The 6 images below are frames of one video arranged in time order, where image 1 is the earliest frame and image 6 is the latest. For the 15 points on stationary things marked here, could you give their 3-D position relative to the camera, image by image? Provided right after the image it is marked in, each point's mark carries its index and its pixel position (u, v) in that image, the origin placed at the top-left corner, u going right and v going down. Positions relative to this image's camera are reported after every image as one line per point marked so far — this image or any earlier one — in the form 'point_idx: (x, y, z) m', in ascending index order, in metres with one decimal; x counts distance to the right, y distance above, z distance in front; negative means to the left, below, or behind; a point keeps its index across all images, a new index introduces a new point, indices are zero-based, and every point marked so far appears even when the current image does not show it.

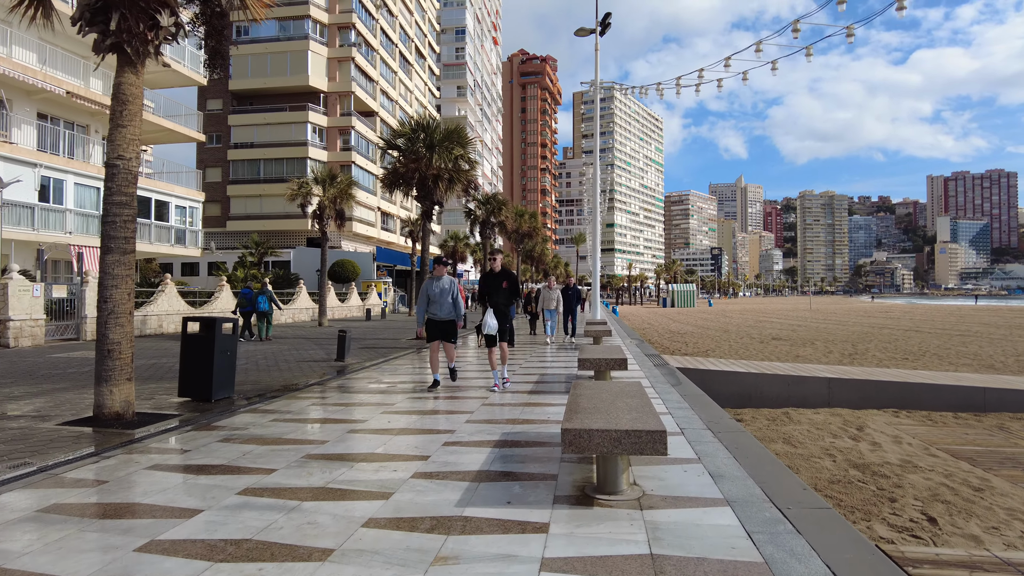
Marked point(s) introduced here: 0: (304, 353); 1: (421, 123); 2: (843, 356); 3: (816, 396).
0: (-4.2, -1.3, +13.6) m
1: (-2.3, +4.2, +16.8) m
2: (+8.1, -1.7, +16.3) m
3: (+4.5, -1.6, +9.9) m
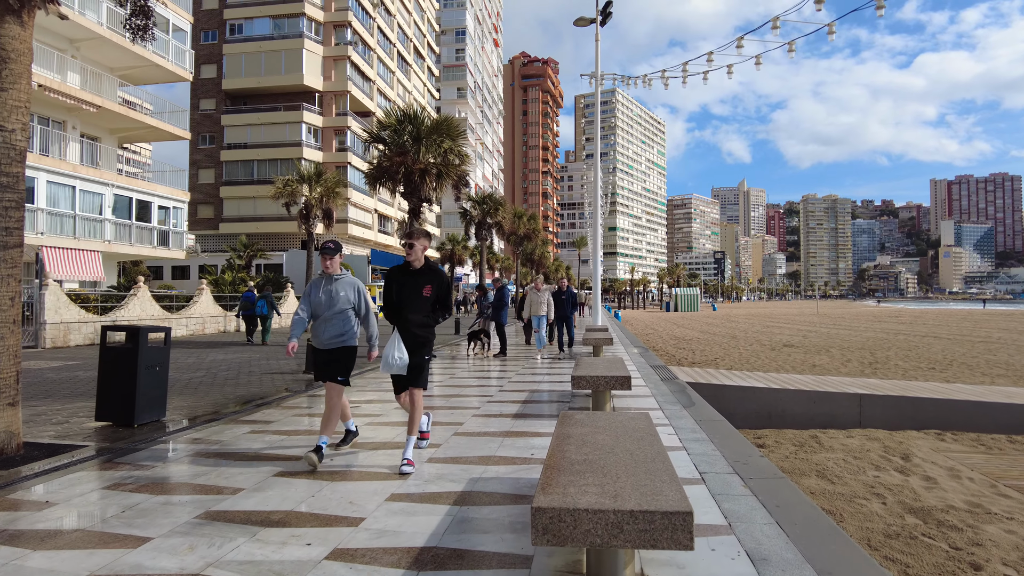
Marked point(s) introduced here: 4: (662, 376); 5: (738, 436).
0: (-4.4, -1.4, +12.4) m
1: (-2.5, +4.1, +15.6) m
2: (+8.0, -1.7, +15.1) m
3: (+4.3, -1.7, +8.7) m
4: (+2.2, -1.3, +9.9) m
5: (+1.8, -1.2, +5.4) m
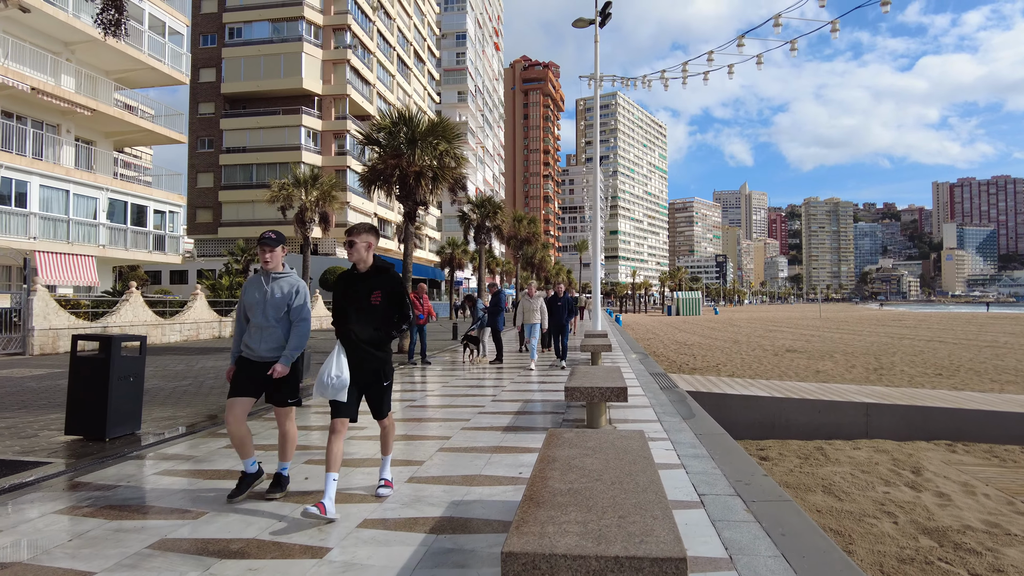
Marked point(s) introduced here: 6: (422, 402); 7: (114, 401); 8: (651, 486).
0: (-4.4, -1.5, +12.1) m
1: (-2.5, +4.0, +15.4) m
2: (+7.9, -1.8, +14.7) m
3: (+4.3, -1.7, +8.4) m
4: (+2.1, -1.4, +9.6) m
5: (+1.7, -1.3, +5.1) m
6: (-1.2, -1.5, +8.8) m
7: (-3.6, -1.0, +6.1) m
8: (+0.6, -0.8, +2.7) m
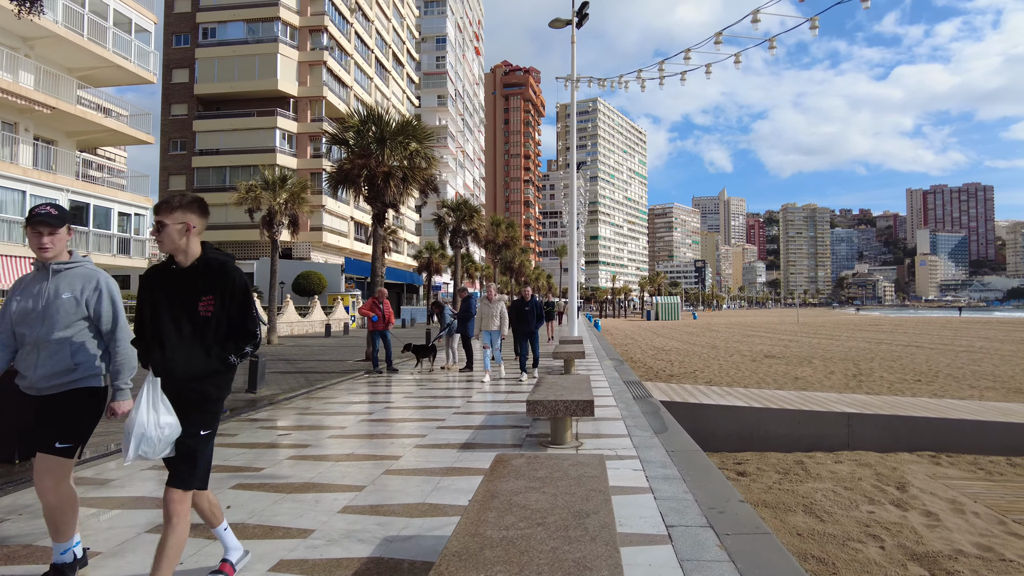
0: (-5.0, -1.6, +11.4) m
1: (-3.1, +3.9, +14.8) m
2: (+7.3, -1.9, +14.5) m
3: (+3.8, -1.8, +8.0) m
4: (+1.7, -1.5, +9.1) m
5: (+1.4, -1.3, +4.7) m
6: (-1.6, -1.6, +8.3) m
7: (-4.0, -1.1, +5.5) m
8: (+0.3, -0.8, +2.2) m
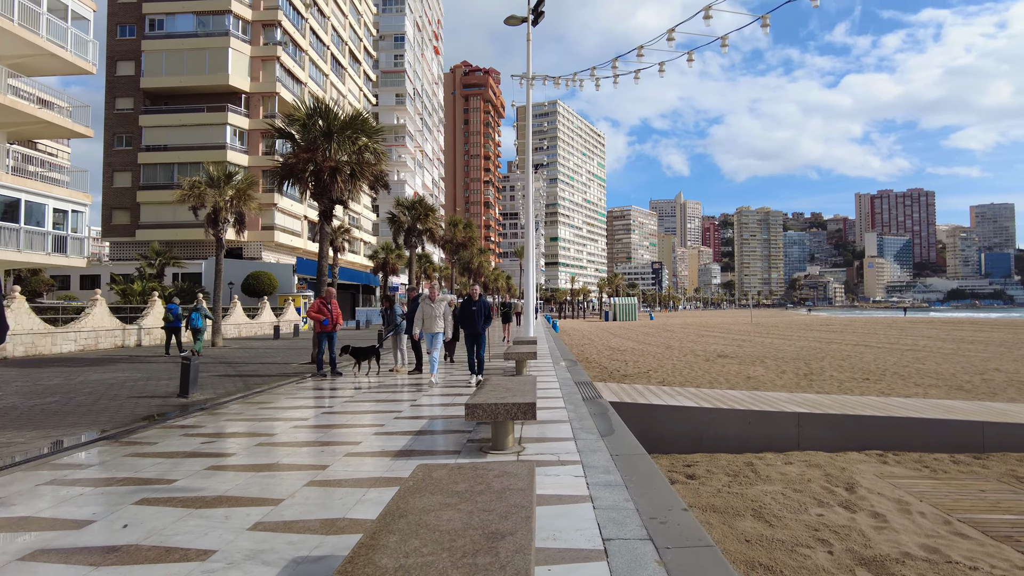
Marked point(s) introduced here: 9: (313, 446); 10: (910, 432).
0: (-5.8, -1.6, +10.8) m
1: (-4.2, +3.9, +14.3) m
2: (+6.3, -1.9, +14.6) m
3: (+3.2, -1.8, +7.9) m
4: (+1.0, -1.5, +8.9) m
5: (+1.0, -1.3, +4.4) m
6: (-2.3, -1.5, +7.9) m
7: (-4.5, -1.0, +5.0) m
8: (0.0, -0.8, +1.9) m
9: (-1.8, -1.4, +6.1) m
10: (+4.7, -1.7, +7.8) m
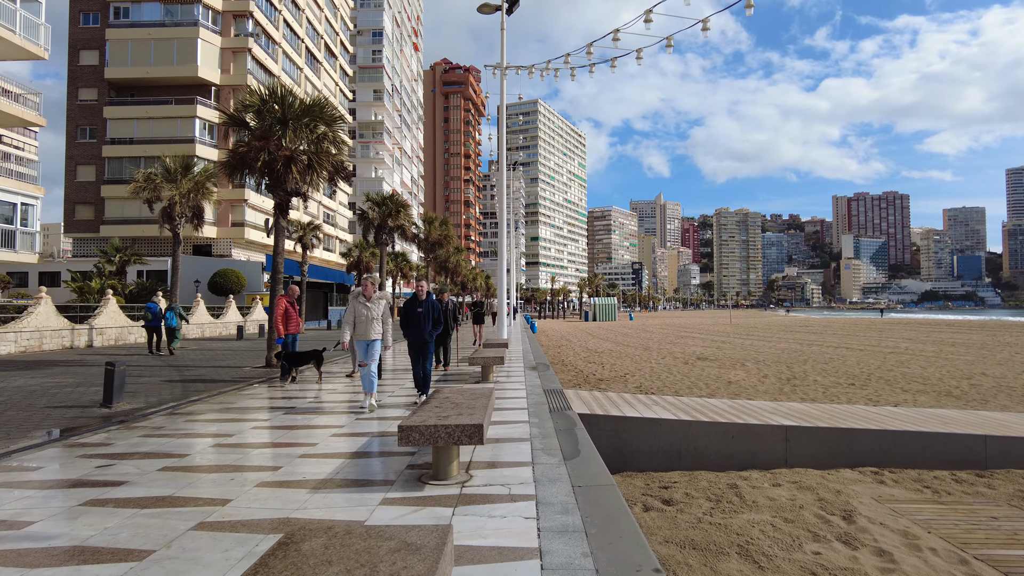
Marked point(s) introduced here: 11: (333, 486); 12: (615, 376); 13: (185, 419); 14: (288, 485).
0: (-6.3, -1.5, +9.8) m
1: (-4.8, +3.9, +13.4) m
2: (+5.6, -2.0, +13.9) m
3: (+2.7, -1.8, +7.1) m
4: (+0.5, -1.4, +8.1) m
5: (+0.6, -1.3, +3.6) m
6: (-2.7, -1.5, +7.0) m
7: (-4.8, -1.0, +4.0) m
8: (-0.3, -0.8, +1.1) m
9: (-2.2, -1.4, +5.2) m
10: (+4.2, -1.7, +7.1) m
11: (-1.3, -1.3, +4.6) m
12: (+2.2, -1.9, +13.9) m
13: (-3.9, -1.6, +7.9) m
14: (-1.5, -1.4, +4.7) m
